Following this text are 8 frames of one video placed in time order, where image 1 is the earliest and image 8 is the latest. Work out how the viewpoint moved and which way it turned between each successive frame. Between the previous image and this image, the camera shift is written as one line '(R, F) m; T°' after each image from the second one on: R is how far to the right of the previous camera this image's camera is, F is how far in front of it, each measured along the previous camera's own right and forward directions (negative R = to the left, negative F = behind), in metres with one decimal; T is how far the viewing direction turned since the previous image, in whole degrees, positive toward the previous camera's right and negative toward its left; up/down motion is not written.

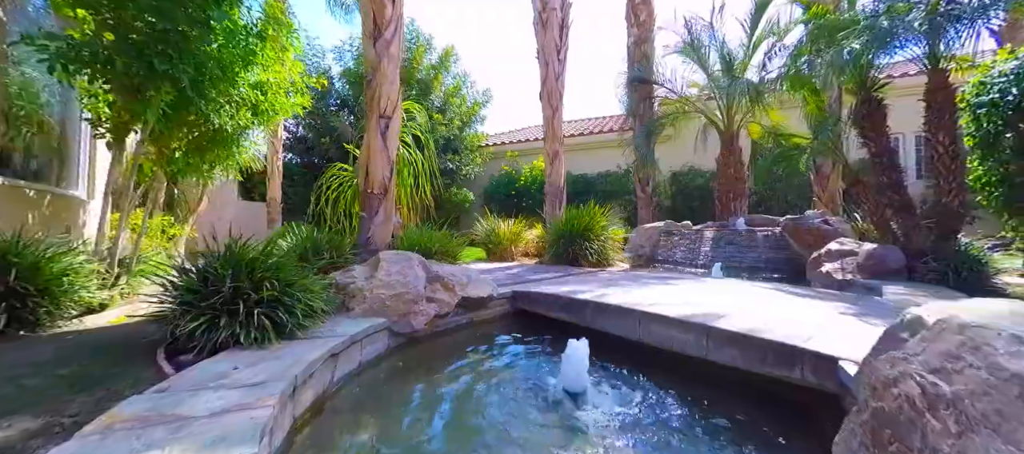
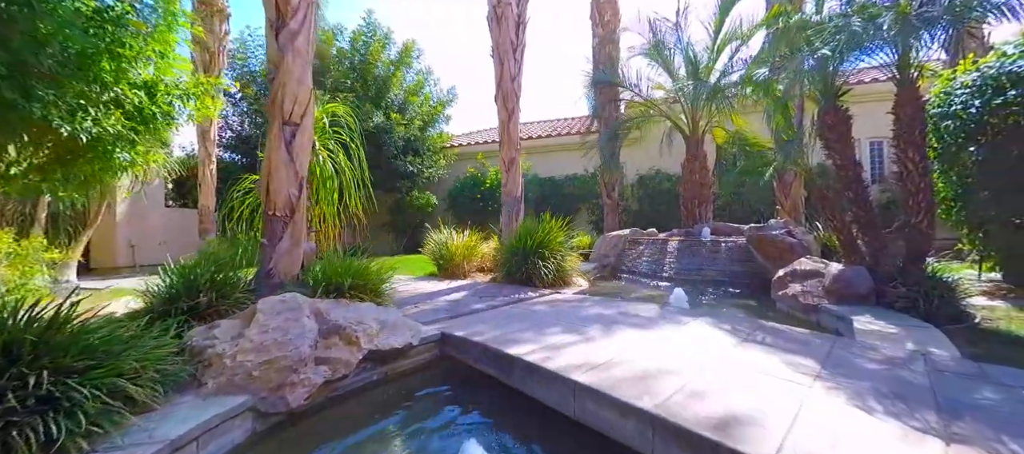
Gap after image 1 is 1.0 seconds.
(+0.3, +0.5) m; +4°
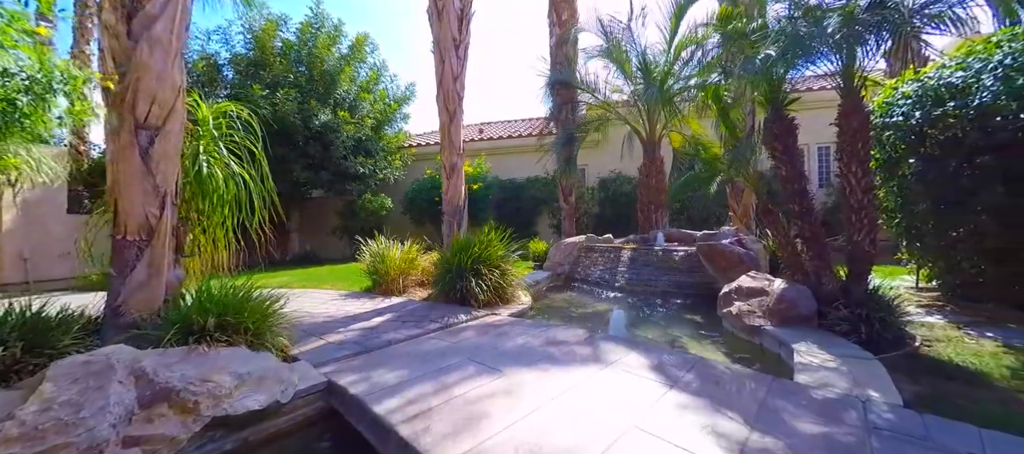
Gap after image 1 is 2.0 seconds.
(+0.4, +0.4) m; +4°
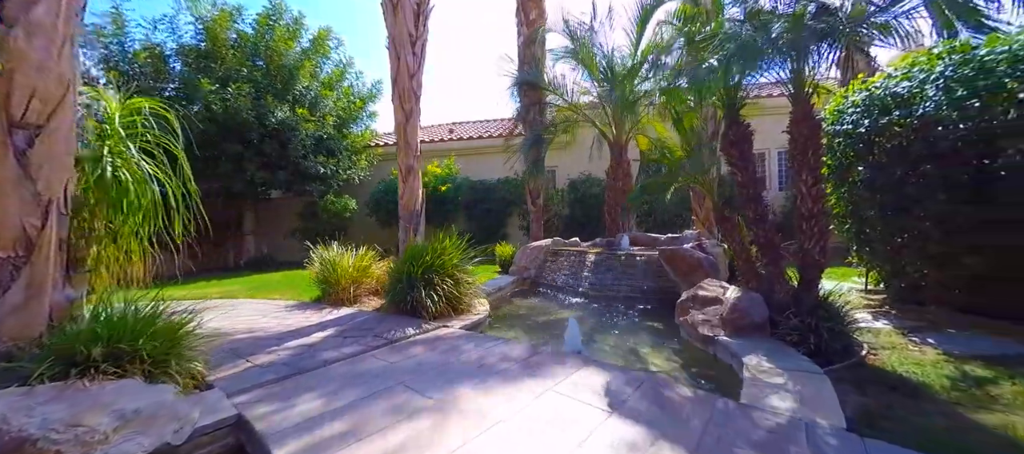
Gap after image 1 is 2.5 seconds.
(+0.2, +0.2) m; +3°
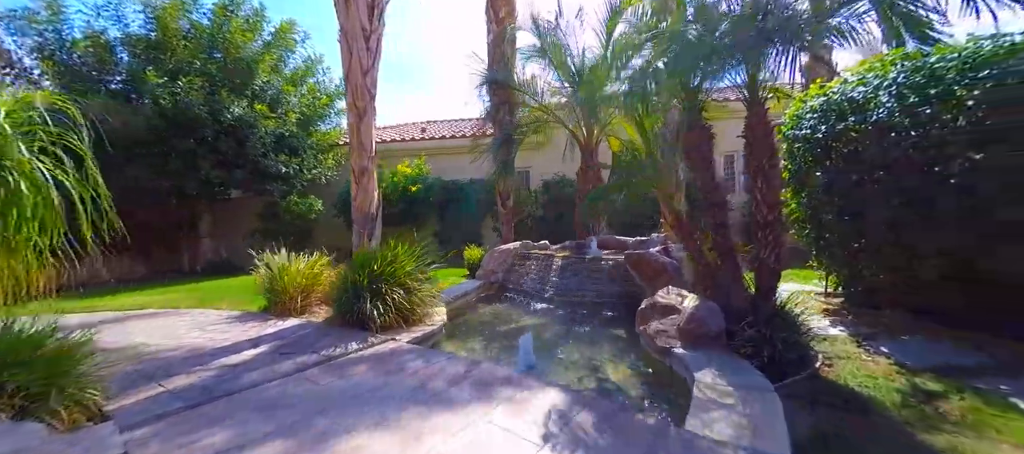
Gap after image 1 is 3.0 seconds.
(+0.3, +0.2) m; +3°
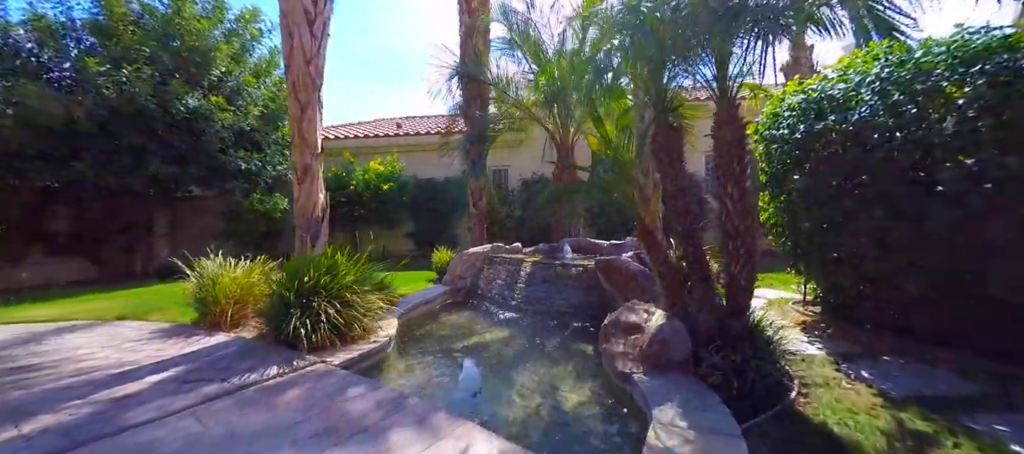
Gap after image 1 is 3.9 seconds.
(+0.4, +0.5) m; +2°
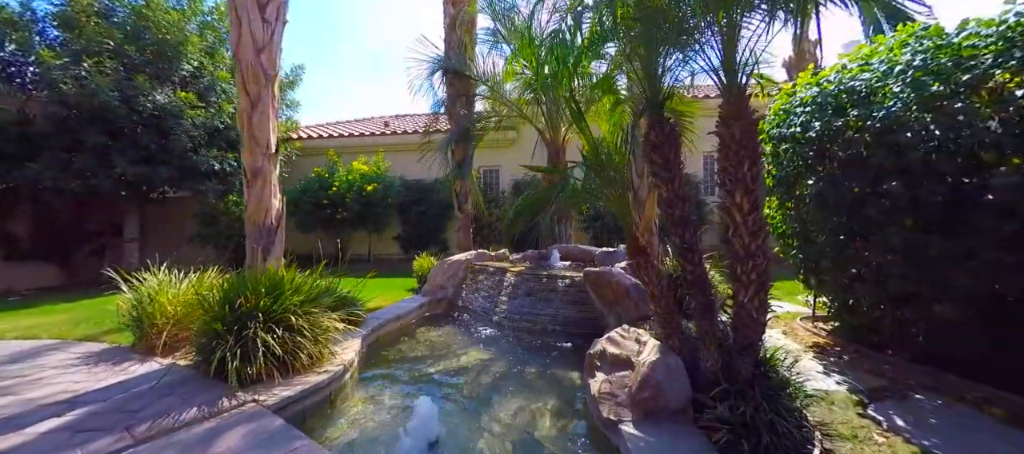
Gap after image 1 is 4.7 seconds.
(+0.2, +0.6) m; 0°
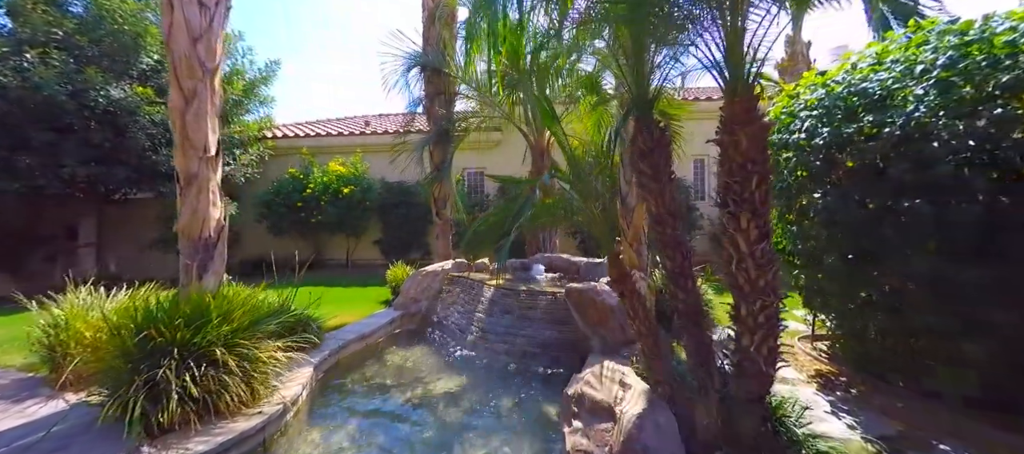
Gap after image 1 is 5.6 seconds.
(+0.2, +0.5) m; +1°
